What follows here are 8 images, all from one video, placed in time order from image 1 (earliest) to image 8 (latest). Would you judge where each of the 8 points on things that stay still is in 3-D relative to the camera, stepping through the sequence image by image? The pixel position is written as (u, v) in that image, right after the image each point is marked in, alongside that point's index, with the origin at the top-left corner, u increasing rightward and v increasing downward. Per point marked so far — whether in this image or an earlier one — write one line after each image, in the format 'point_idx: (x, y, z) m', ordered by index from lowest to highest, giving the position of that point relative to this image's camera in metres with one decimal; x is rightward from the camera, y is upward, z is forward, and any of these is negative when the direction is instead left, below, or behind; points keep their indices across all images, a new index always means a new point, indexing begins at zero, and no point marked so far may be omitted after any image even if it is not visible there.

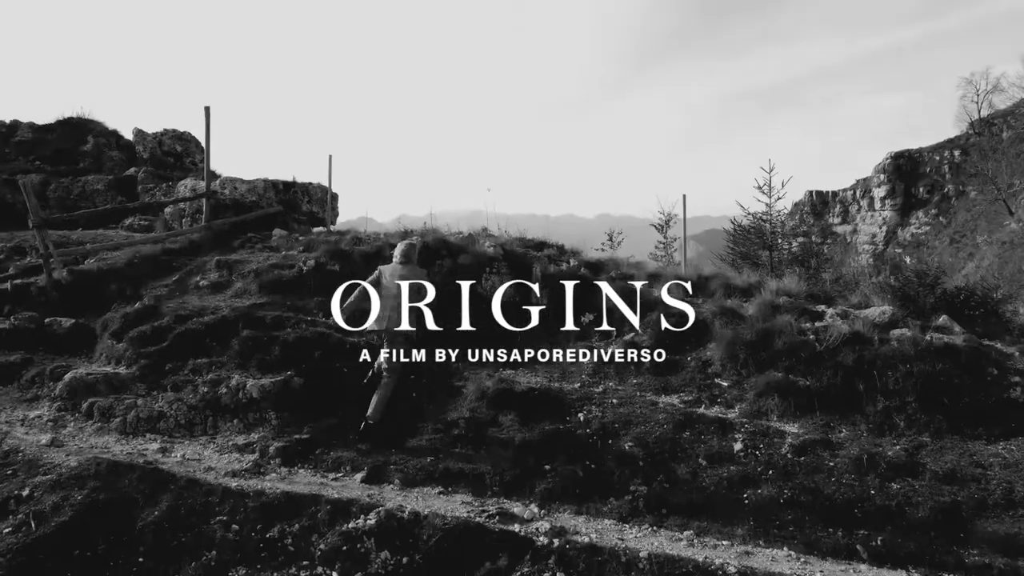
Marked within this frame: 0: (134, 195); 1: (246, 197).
0: (-6.2, +1.5, +8.2) m
1: (-3.8, +1.3, +7.2) m
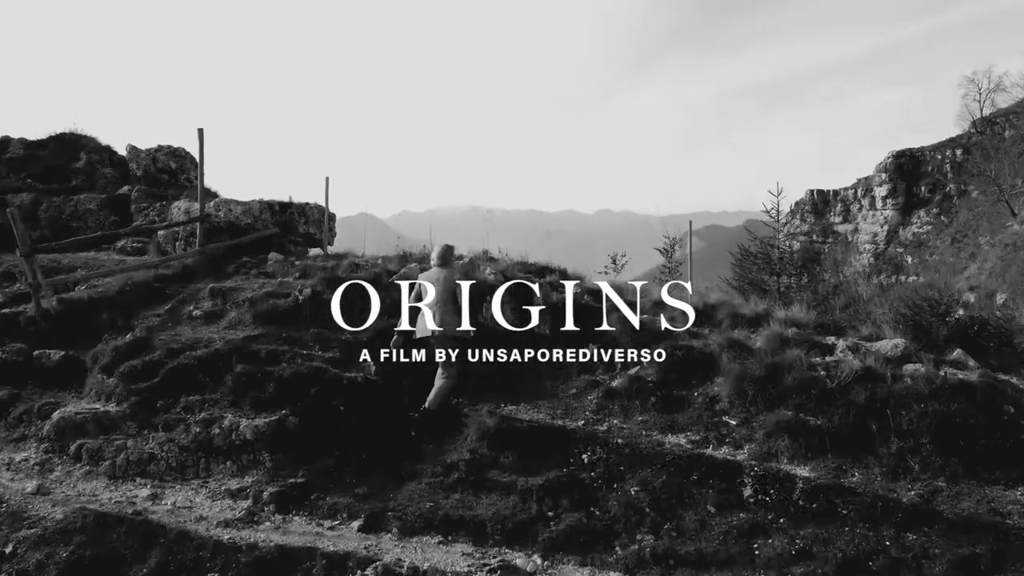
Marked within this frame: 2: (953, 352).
0: (-6.2, +1.1, +8.0) m
1: (-3.8, +0.9, +7.0) m
2: (+4.7, -0.7, +5.3) m
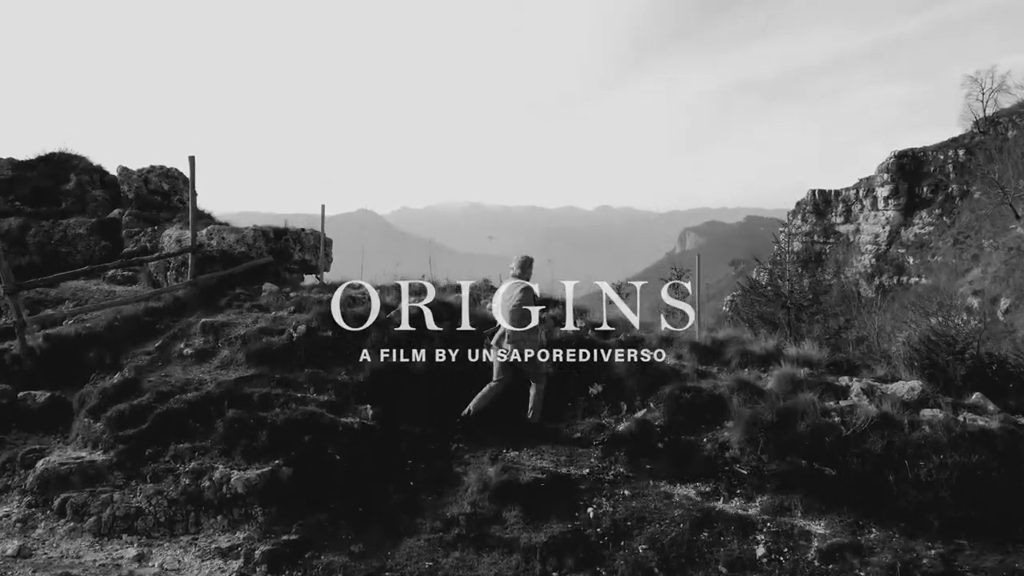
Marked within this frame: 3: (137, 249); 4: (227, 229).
0: (-6.2, +0.7, +7.9) m
1: (-3.8, +0.5, +6.8) m
2: (+4.7, -1.1, +5.1) m
3: (-5.5, +0.6, +7.4) m
4: (-3.9, +0.8, +6.9) m
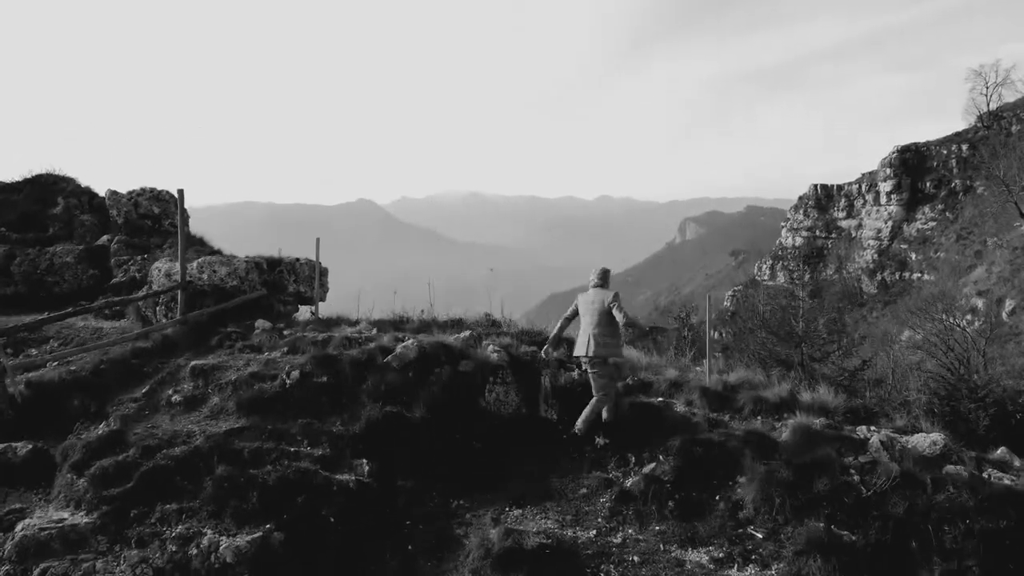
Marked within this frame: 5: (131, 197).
0: (-6.1, +0.3, +7.6) m
1: (-3.7, +0.1, +6.6) m
2: (+4.7, -1.5, +4.9) m
3: (-5.5, +0.1, +7.2) m
4: (-3.9, +0.3, +6.7) m
5: (-6.2, +1.5, +8.2) m
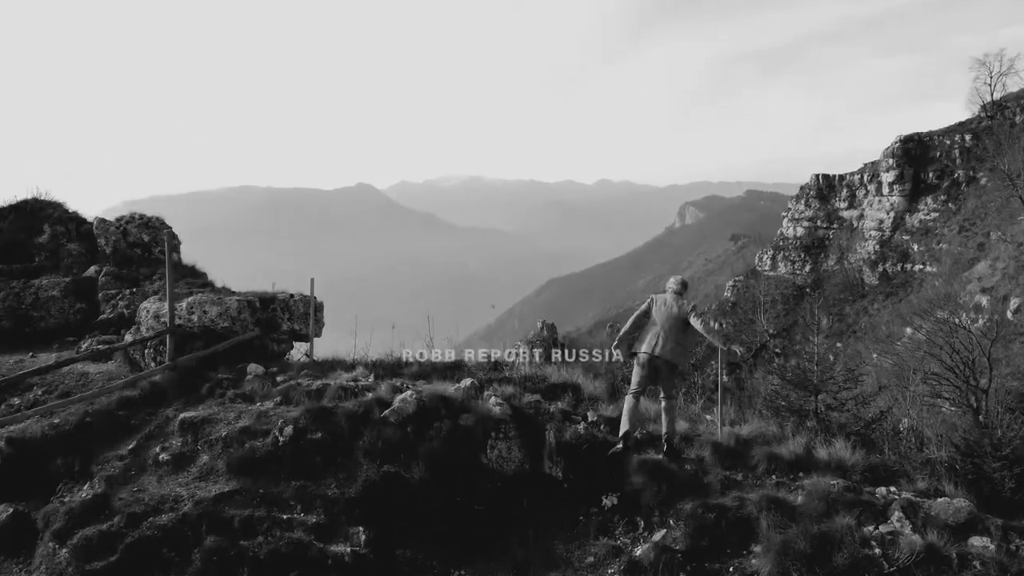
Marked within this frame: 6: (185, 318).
0: (-6.1, -0.2, +7.4) m
1: (-3.7, -0.4, +6.3) m
2: (+4.7, -2.1, +4.7) m
3: (-5.5, -0.4, +6.9) m
4: (-3.8, -0.2, +6.4) m
5: (-6.2, +1.0, +8.0) m
6: (-4.1, -0.4, +6.2) m
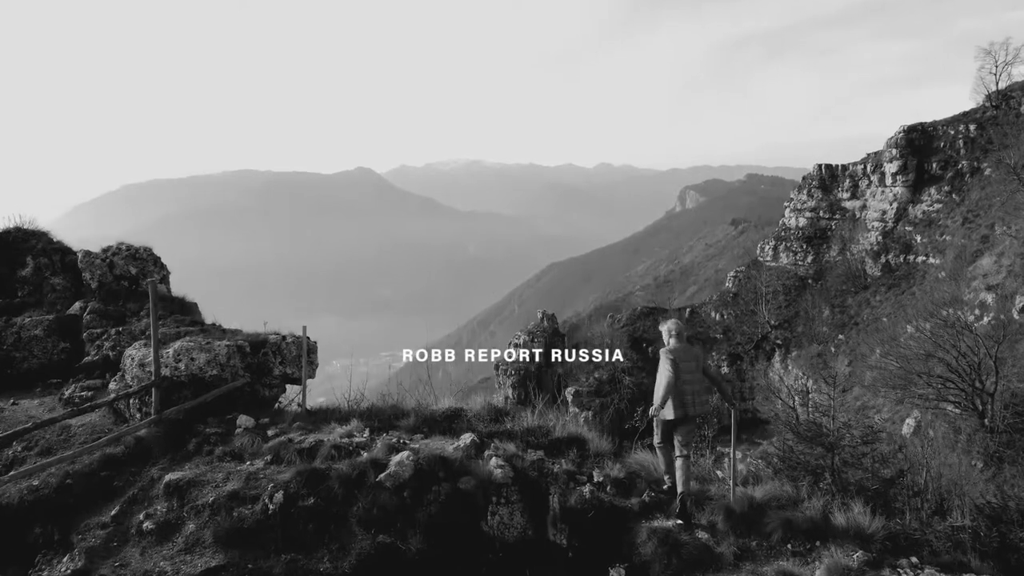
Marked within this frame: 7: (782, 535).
0: (-6.1, -0.7, +7.1) m
1: (-3.7, -1.0, +6.1) m
2: (+4.8, -2.6, +4.4) m
3: (-5.5, -0.9, +6.7) m
4: (-3.8, -0.7, +6.1) m
5: (-6.1, +0.5, +7.7) m
6: (-4.1, -0.9, +6.0) m
7: (+2.5, -2.3, +4.8) m
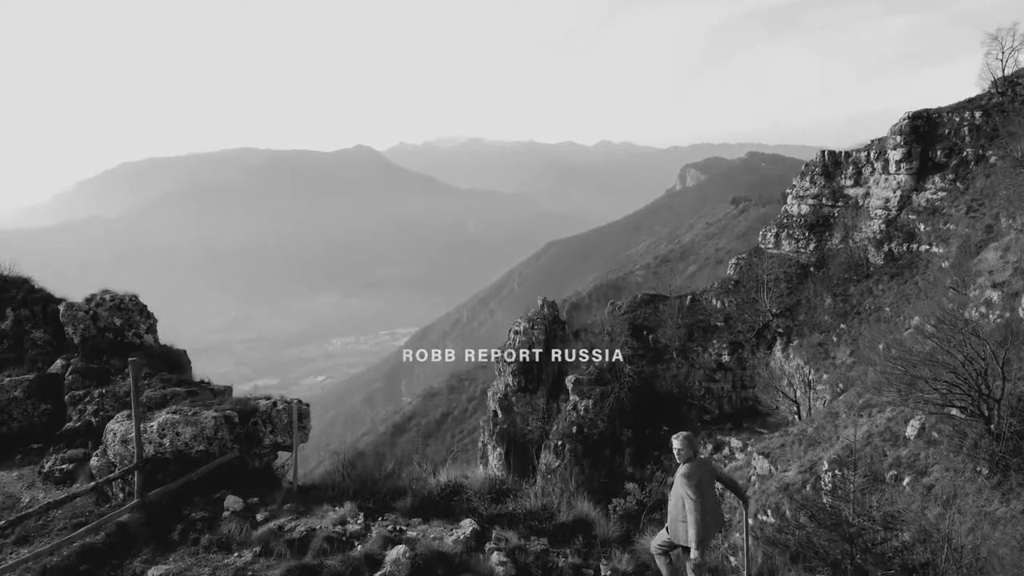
0: (-6.1, -1.5, +6.8) m
1: (-3.7, -1.8, +5.8) m
2: (+4.8, -3.4, +4.1) m
3: (-5.4, -1.7, +6.4) m
4: (-3.8, -1.5, +5.8) m
5: (-6.1, -0.3, +7.3) m
6: (-4.0, -1.7, +5.7) m
7: (+2.6, -3.1, +4.5) m
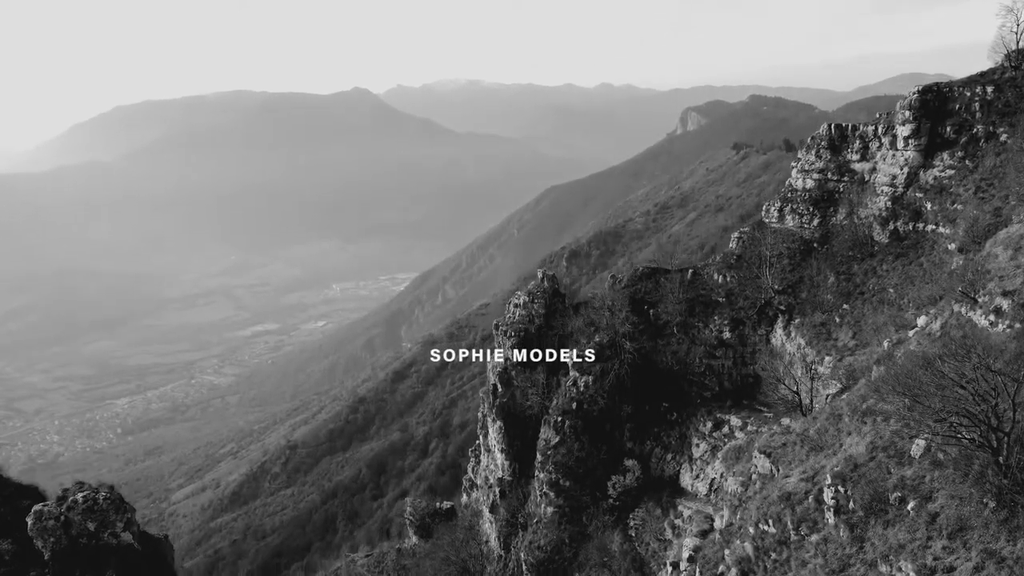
0: (-6.0, -4.2, +6.3) m
1: (-3.6, -4.5, +5.3) m
2: (+4.9, -6.2, +3.7) m
3: (-5.4, -4.4, +5.9) m
4: (-3.7, -4.3, +5.3) m
5: (-6.1, -3.0, +6.8) m
6: (-4.0, -4.5, +5.2) m
7: (+2.6, -5.9, +4.1) m
